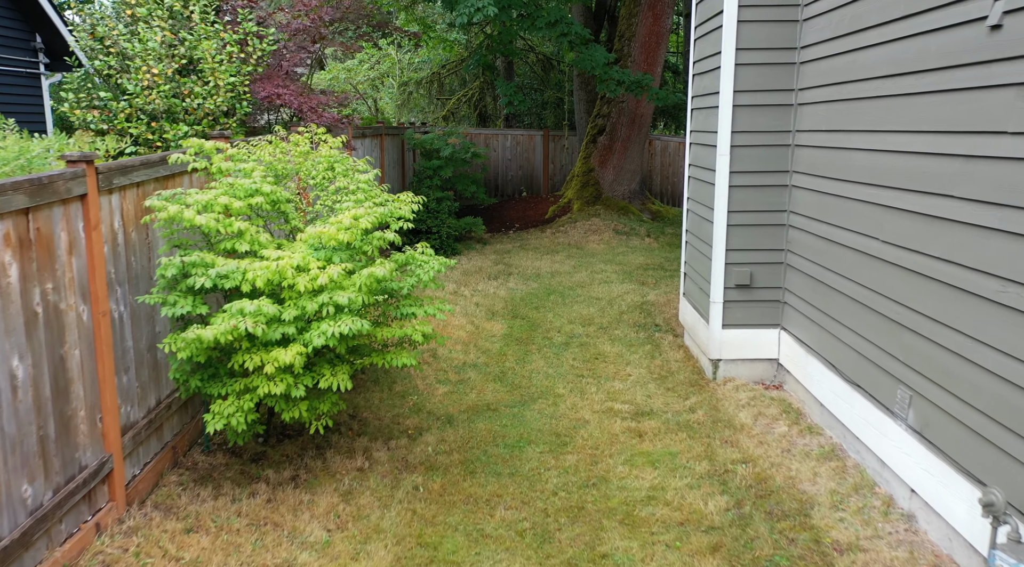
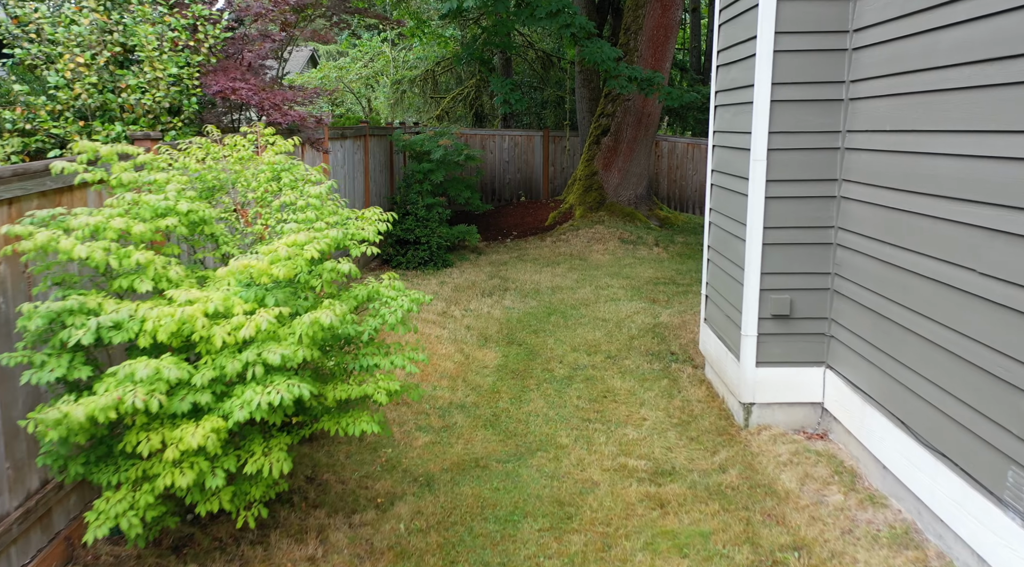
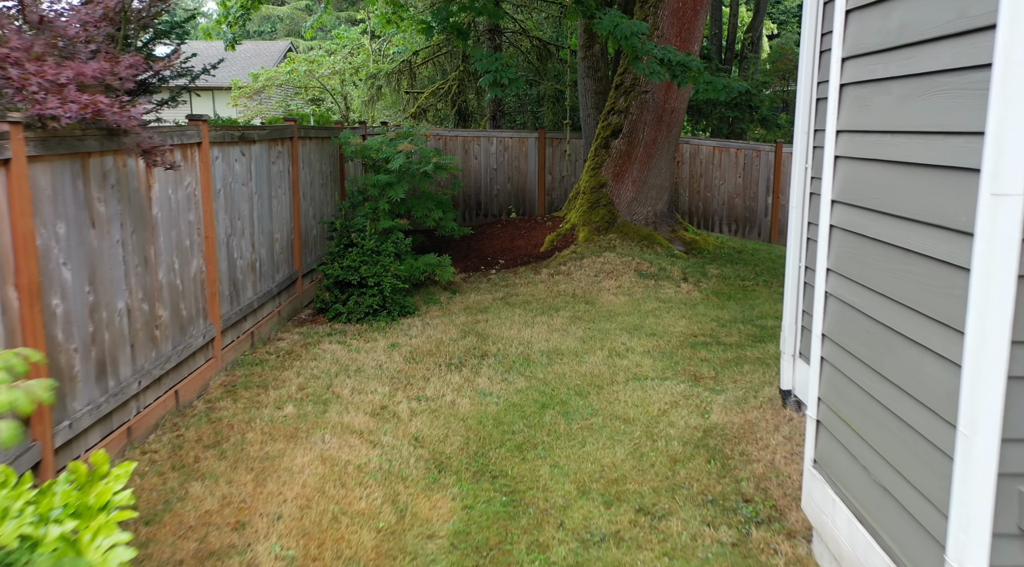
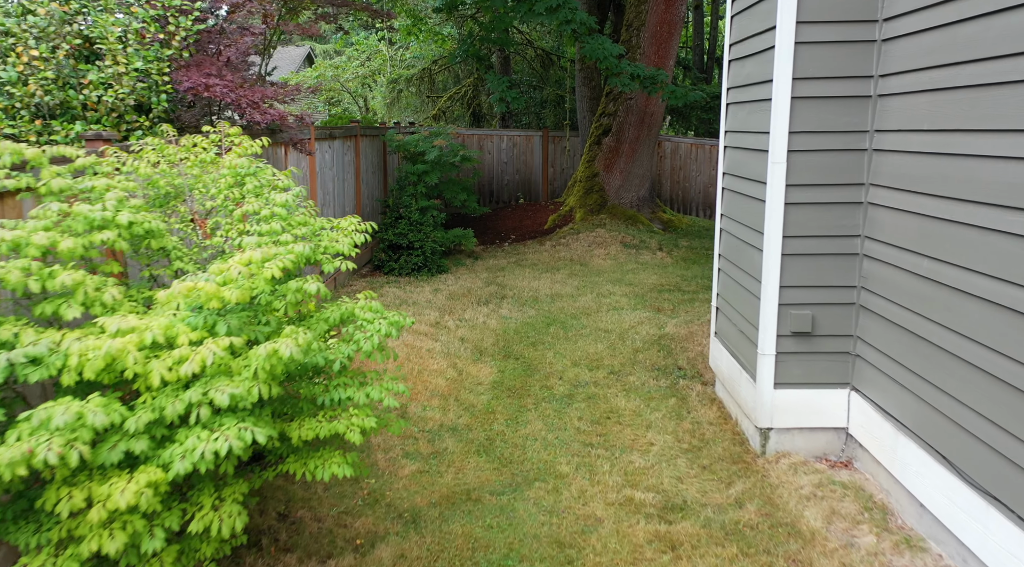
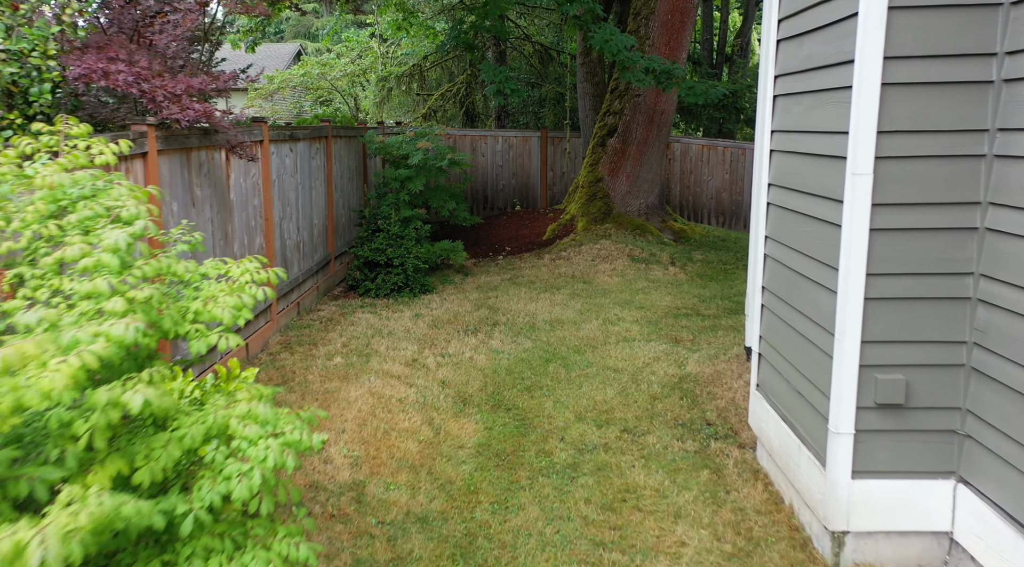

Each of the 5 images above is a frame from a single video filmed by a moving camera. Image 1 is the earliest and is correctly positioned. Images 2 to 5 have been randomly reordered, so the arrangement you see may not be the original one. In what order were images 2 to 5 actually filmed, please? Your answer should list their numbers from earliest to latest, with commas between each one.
2, 4, 5, 3
